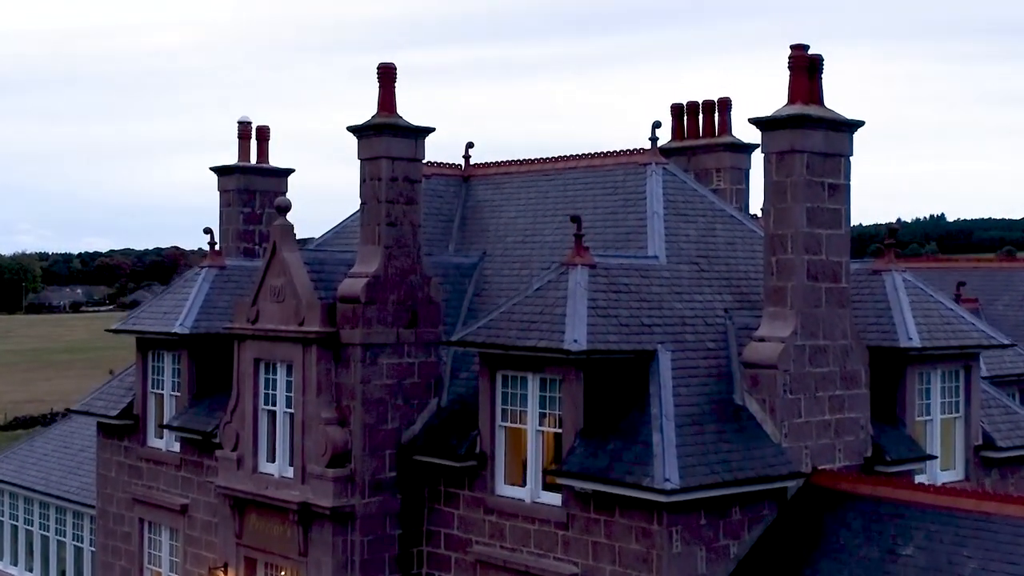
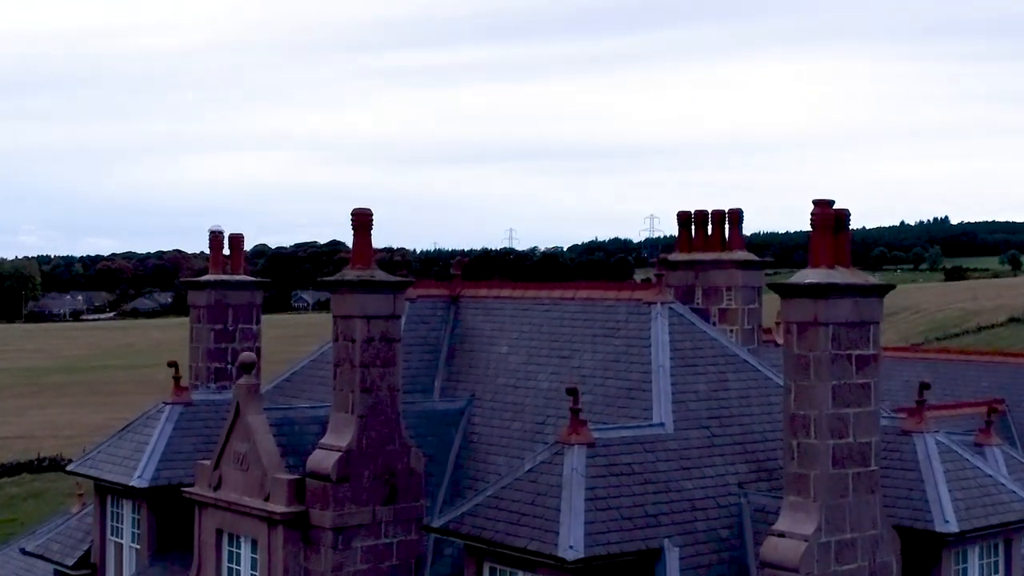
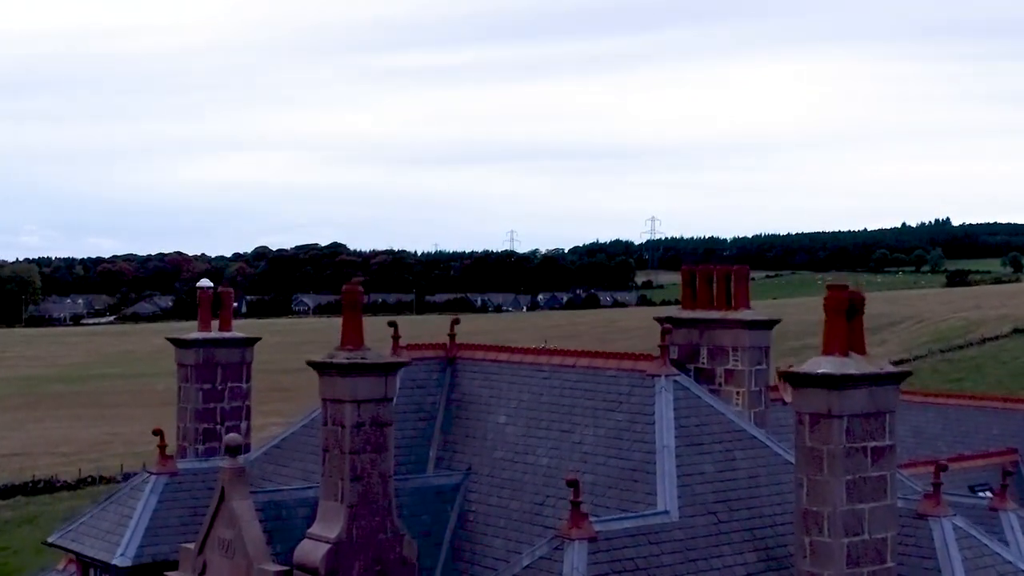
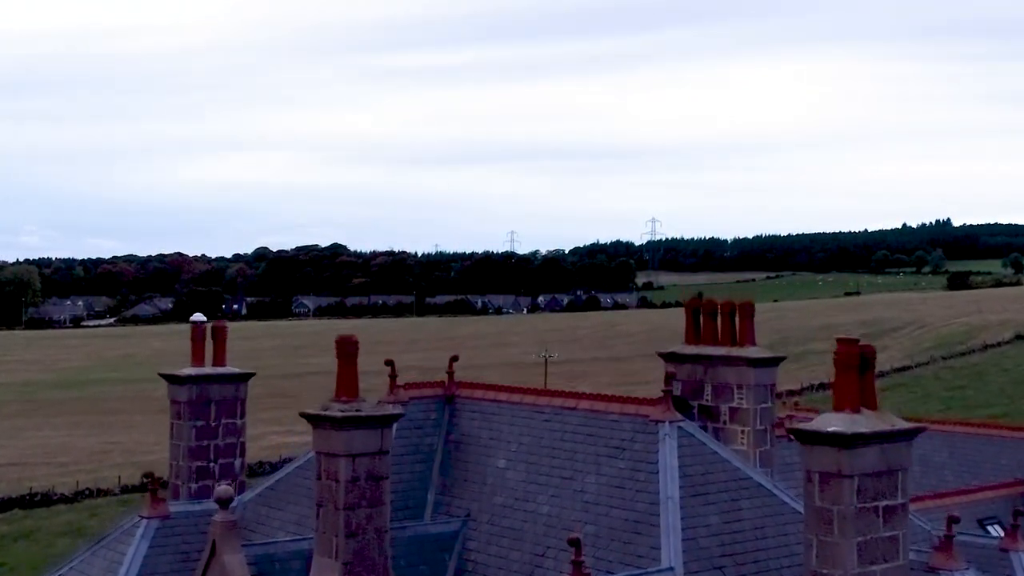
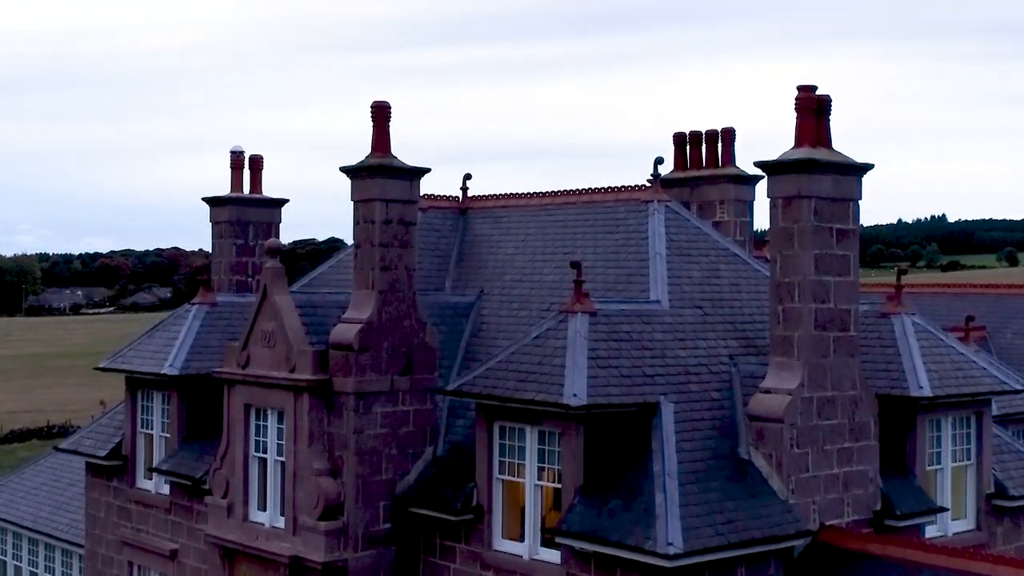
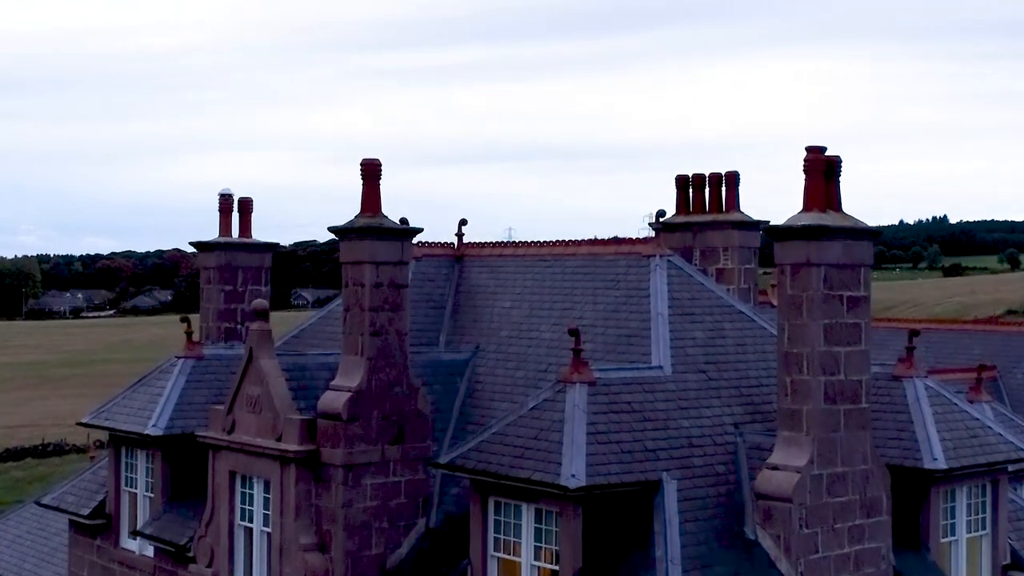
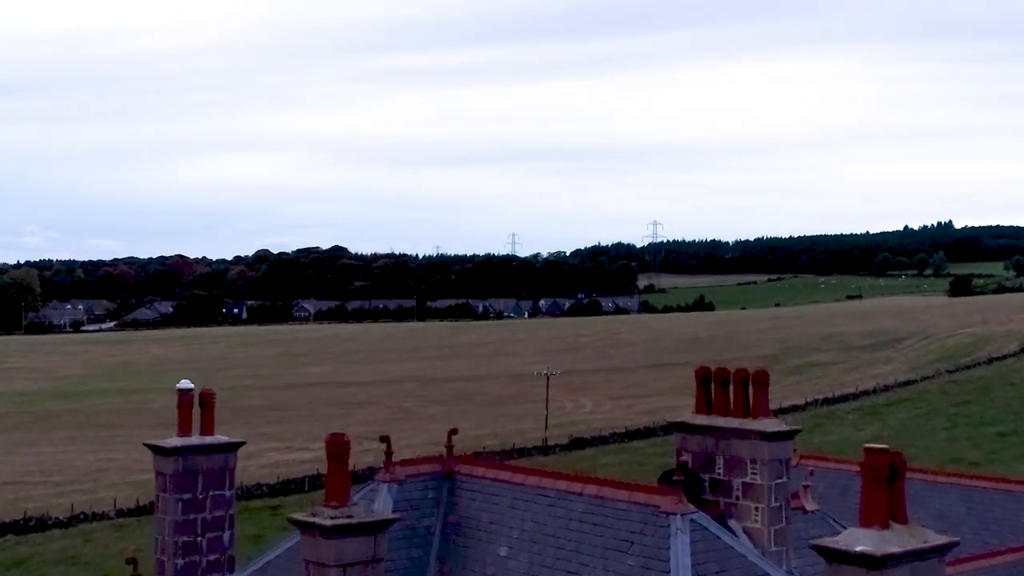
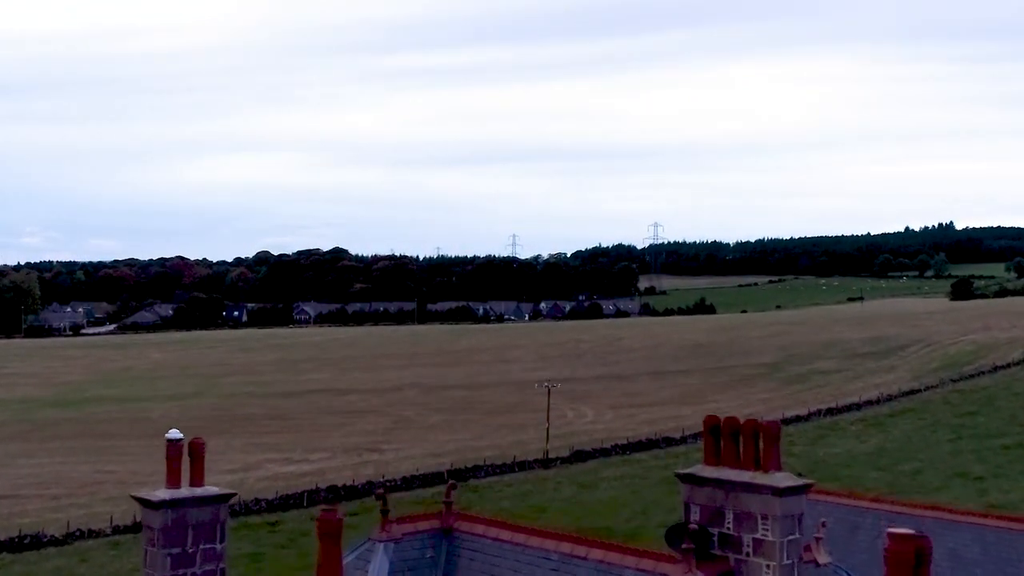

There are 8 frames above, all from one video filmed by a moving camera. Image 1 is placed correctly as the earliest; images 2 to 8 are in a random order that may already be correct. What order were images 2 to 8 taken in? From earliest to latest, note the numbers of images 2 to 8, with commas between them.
5, 6, 2, 3, 4, 7, 8
